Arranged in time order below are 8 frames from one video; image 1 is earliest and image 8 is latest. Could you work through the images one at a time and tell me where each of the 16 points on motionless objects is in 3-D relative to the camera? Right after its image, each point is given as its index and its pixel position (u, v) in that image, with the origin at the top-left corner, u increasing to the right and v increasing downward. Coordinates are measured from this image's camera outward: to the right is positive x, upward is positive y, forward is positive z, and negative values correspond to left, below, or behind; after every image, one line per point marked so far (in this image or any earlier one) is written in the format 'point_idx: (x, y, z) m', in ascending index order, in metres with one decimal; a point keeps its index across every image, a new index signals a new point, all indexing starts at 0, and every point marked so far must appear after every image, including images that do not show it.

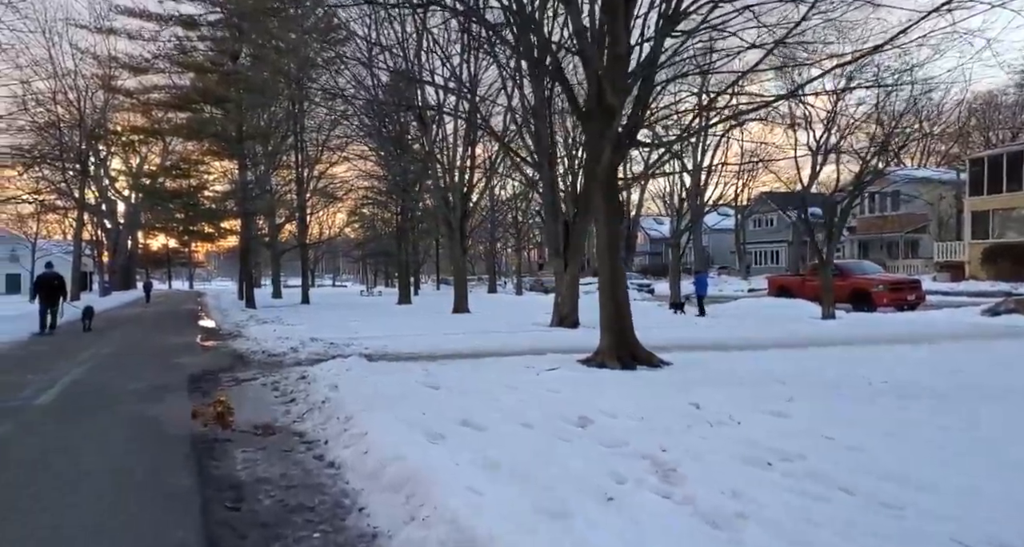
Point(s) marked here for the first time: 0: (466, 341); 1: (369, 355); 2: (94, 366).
0: (-0.8, -1.2, +12.8) m
1: (-2.2, -1.3, +11.0) m
2: (-7.0, -1.5, +11.8) m
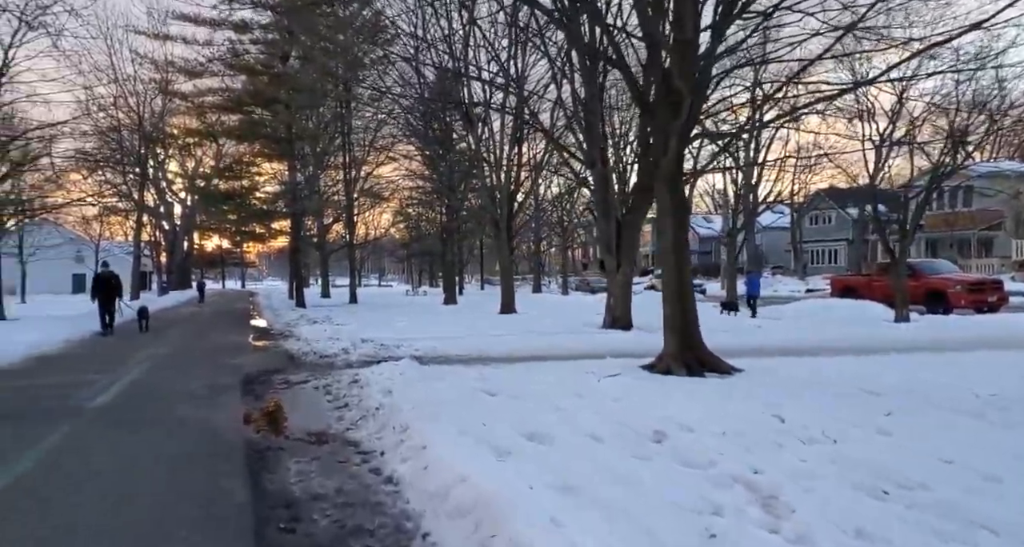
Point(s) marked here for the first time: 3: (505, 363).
0: (+0.1, -1.2, +12.5) m
1: (-1.4, -1.3, +10.8) m
2: (-6.1, -1.5, +11.9) m
3: (-0.1, -1.2, +9.7) m
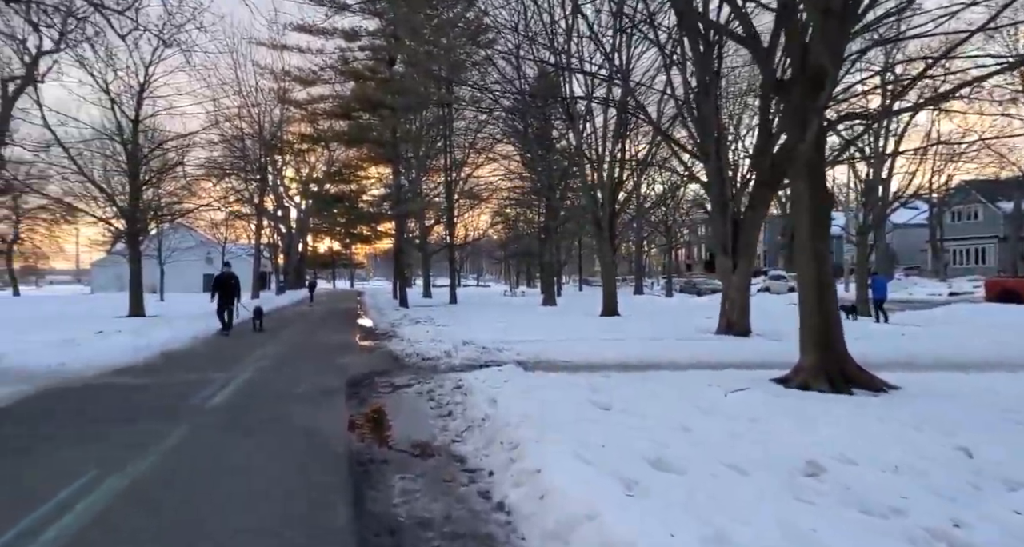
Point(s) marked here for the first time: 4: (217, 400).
0: (+1.9, -1.3, +11.8) m
1: (+0.2, -1.3, +10.4) m
2: (-4.3, -1.6, +12.1) m
3: (+1.3, -1.2, +9.1) m
4: (-3.6, -1.5, +8.6) m
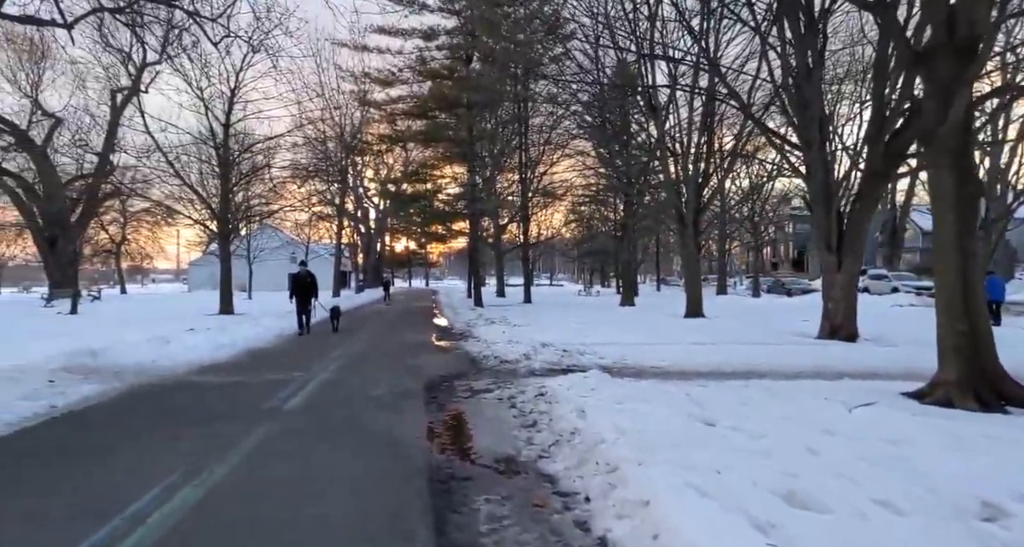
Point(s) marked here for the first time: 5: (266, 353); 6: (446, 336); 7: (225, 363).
0: (+3.2, -1.2, +11.0) m
1: (+1.4, -1.3, +9.7) m
2: (-2.9, -1.5, +12.0) m
3: (+2.4, -1.2, +8.4) m
4: (-2.6, -1.5, +8.4) m
5: (-4.6, -1.5, +13.2) m
6: (-1.7, -1.6, +18.1) m
7: (-4.9, -1.5, +12.1) m
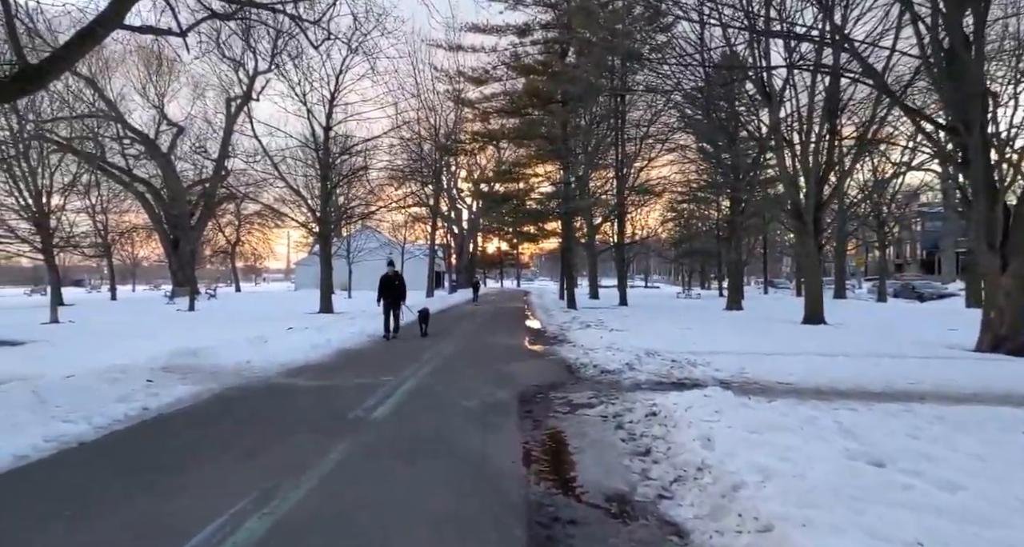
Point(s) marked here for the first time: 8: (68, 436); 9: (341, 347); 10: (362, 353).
0: (+4.7, -1.3, +9.6) m
1: (+2.6, -1.3, +8.6) m
2: (-1.3, -1.6, +11.3) m
3: (+3.5, -1.3, +7.1) m
4: (-1.5, -1.5, +7.8) m
5: (-2.8, -1.5, +12.8) m
6: (+0.7, -1.6, +17.3) m
7: (-3.3, -1.5, +11.8) m
8: (-4.0, -1.5, +6.4) m
9: (-3.5, -1.5, +14.5) m
10: (-2.7, -1.5, +13.0) m
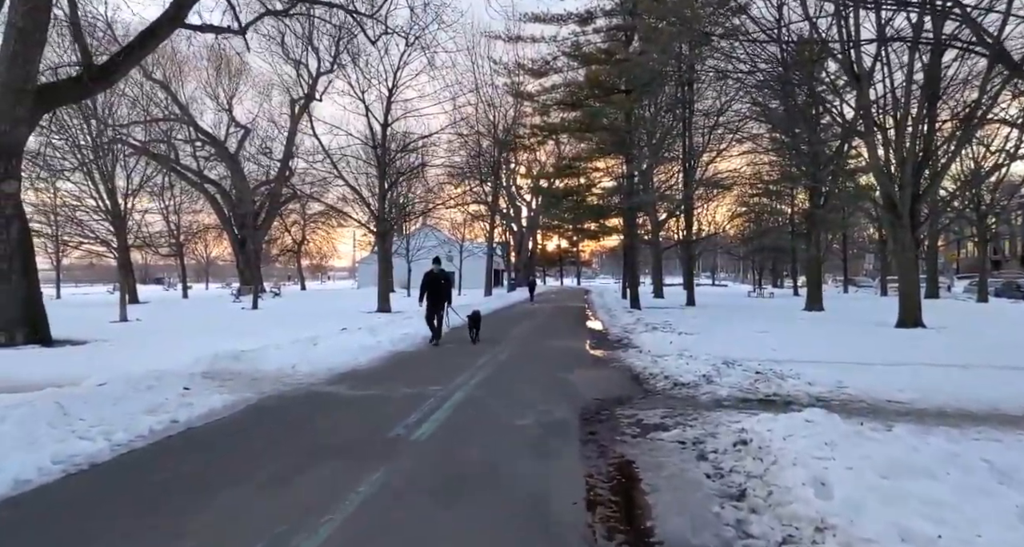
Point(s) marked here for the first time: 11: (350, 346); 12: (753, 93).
0: (+5.4, -1.3, +8.2) m
1: (+3.3, -1.3, +7.3) m
2: (-0.4, -1.5, +10.4) m
3: (+4.0, -1.3, +5.8) m
4: (-0.9, -1.5, +6.9) m
5: (-1.8, -1.5, +12.0) m
6: (+2.1, -1.6, +16.2) m
7: (-2.3, -1.5, +11.0) m
8: (-3.5, -1.5, +5.8) m
9: (-2.3, -1.5, +13.8) m
10: (-1.7, -1.5, +12.2) m
11: (-3.0, -1.4, +13.5) m
12: (+5.6, +4.3, +16.8) m
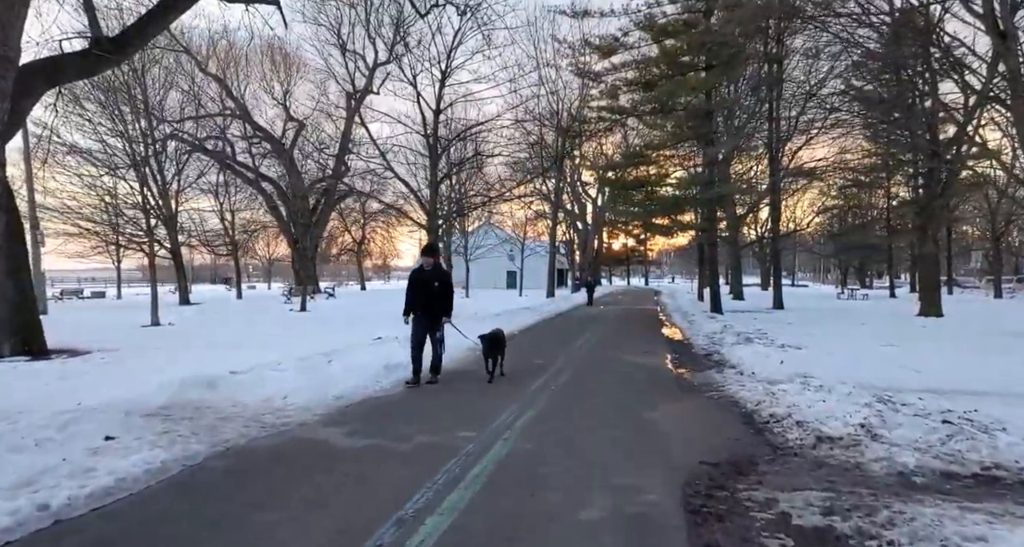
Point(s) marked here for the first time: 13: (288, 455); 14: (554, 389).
0: (+5.8, -1.3, +5.0) m
1: (+3.7, -1.3, +4.3) m
2: (+0.3, -1.5, +7.7) m
3: (+4.2, -1.3, +2.7) m
4: (-0.5, -1.5, +4.3) m
5: (-1.0, -1.5, +9.5) m
6: (+3.3, -1.6, +13.2) m
7: (-1.6, -1.5, +8.5) m
8: (-3.2, -1.5, +3.4) m
9: (-1.3, -1.5, +11.2) m
10: (-0.8, -1.5, +9.6) m
11: (-2.0, -1.4, +11.0) m
12: (+6.9, +4.3, +13.5) m
13: (-1.9, -1.5, +6.0) m
14: (+0.6, -1.5, +9.7) m
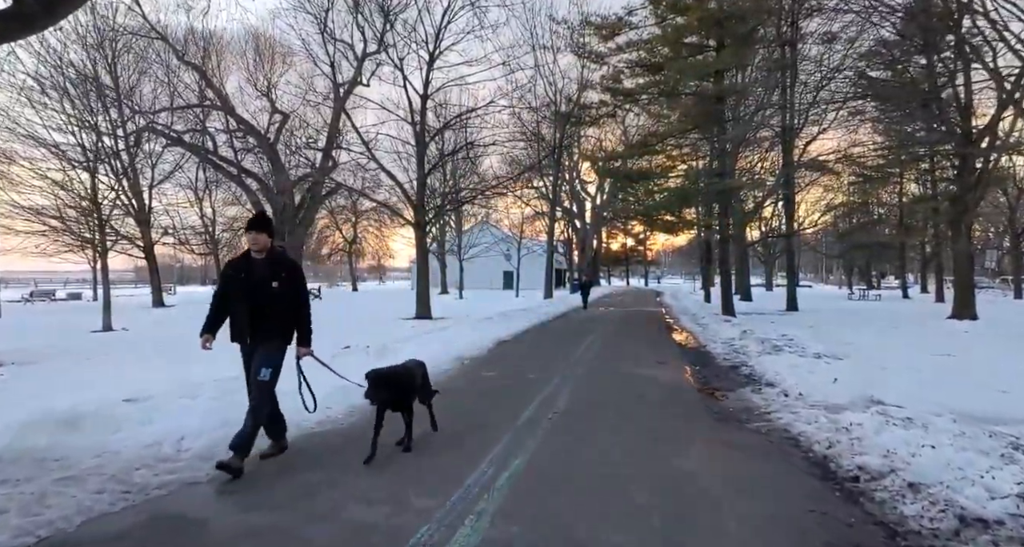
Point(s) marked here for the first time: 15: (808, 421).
0: (+5.7, -1.2, +2.9) m
1: (+3.5, -1.3, +2.2) m
2: (+0.1, -1.5, +5.6) m
3: (+4.1, -1.2, +0.6) m
4: (-0.6, -1.5, +2.2) m
5: (-1.1, -1.4, +7.3) m
6: (+3.1, -1.5, +11.1) m
7: (-1.7, -1.5, +6.4) m
8: (-3.4, -1.4, +1.2) m
9: (-1.5, -1.5, +9.1) m
10: (-1.0, -1.5, +7.5) m
11: (-2.2, -1.3, +8.9) m
12: (+6.7, +4.4, +11.5) m
13: (-2.0, -1.5, +3.9) m
14: (+0.4, -1.5, +7.6) m
15: (+2.9, -1.4, +7.0) m
